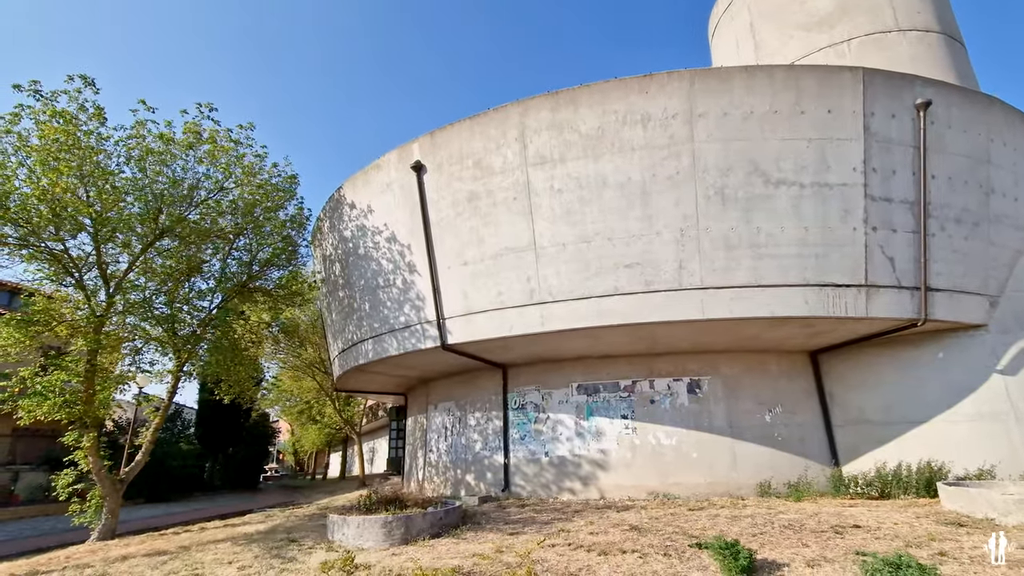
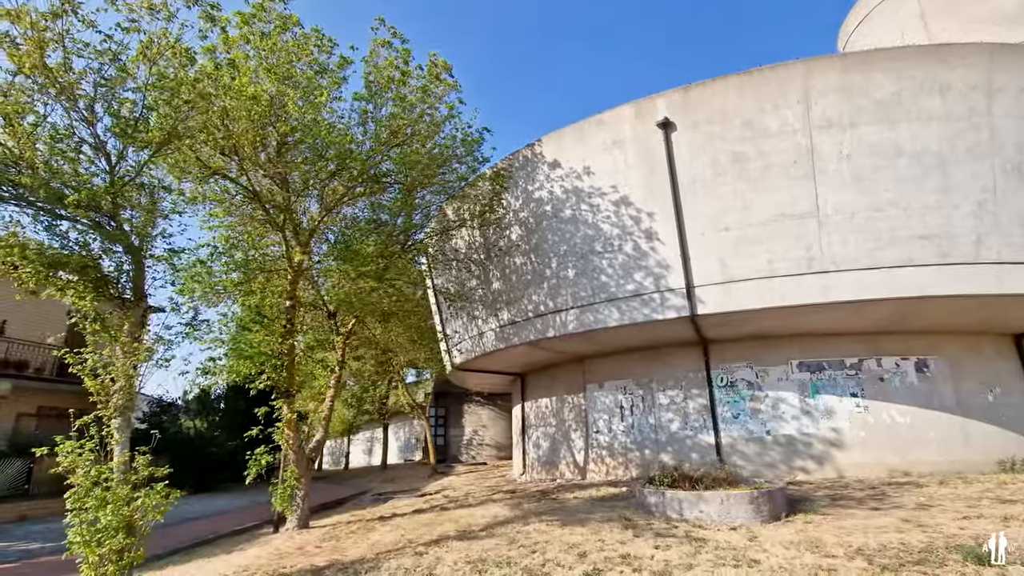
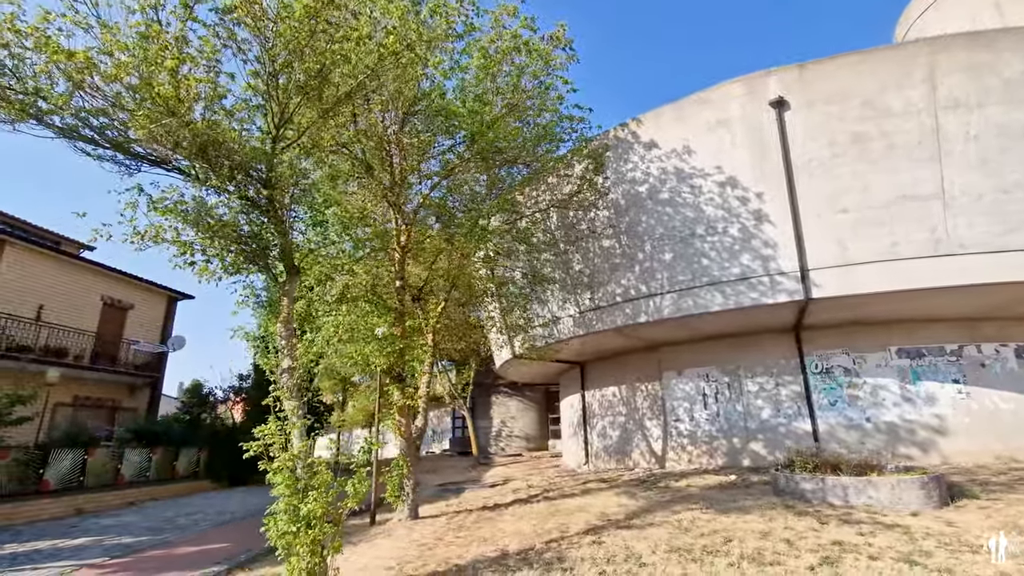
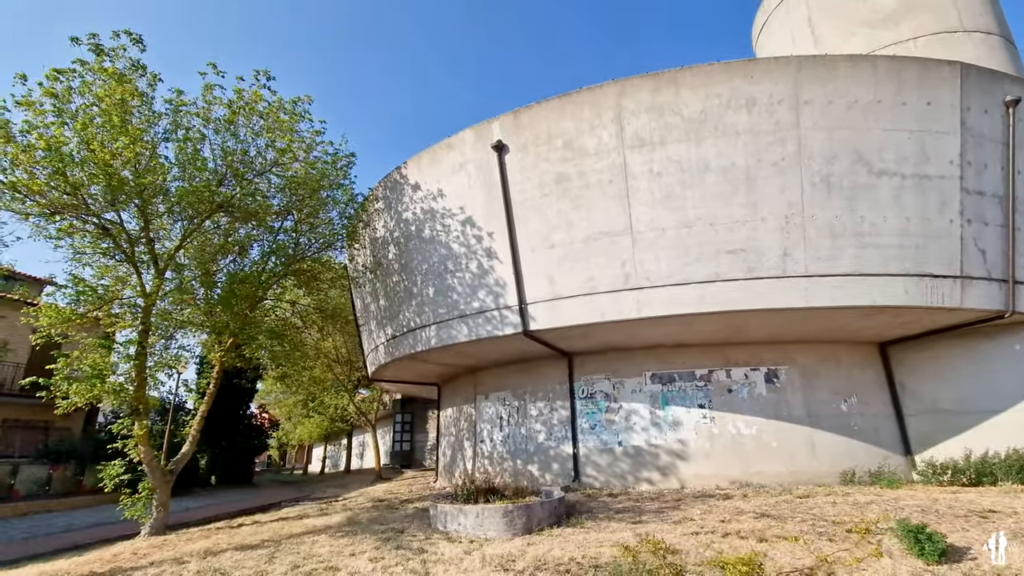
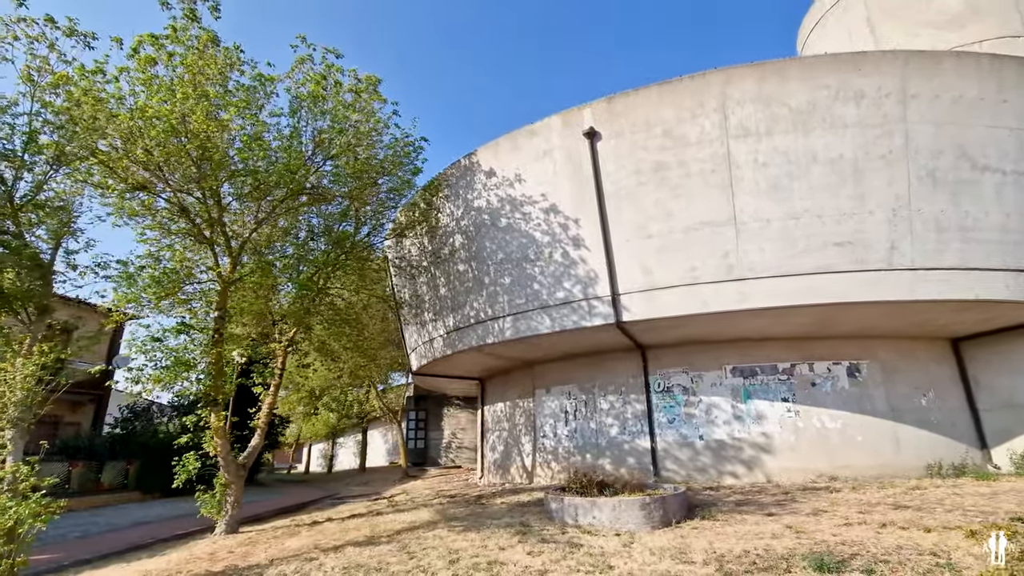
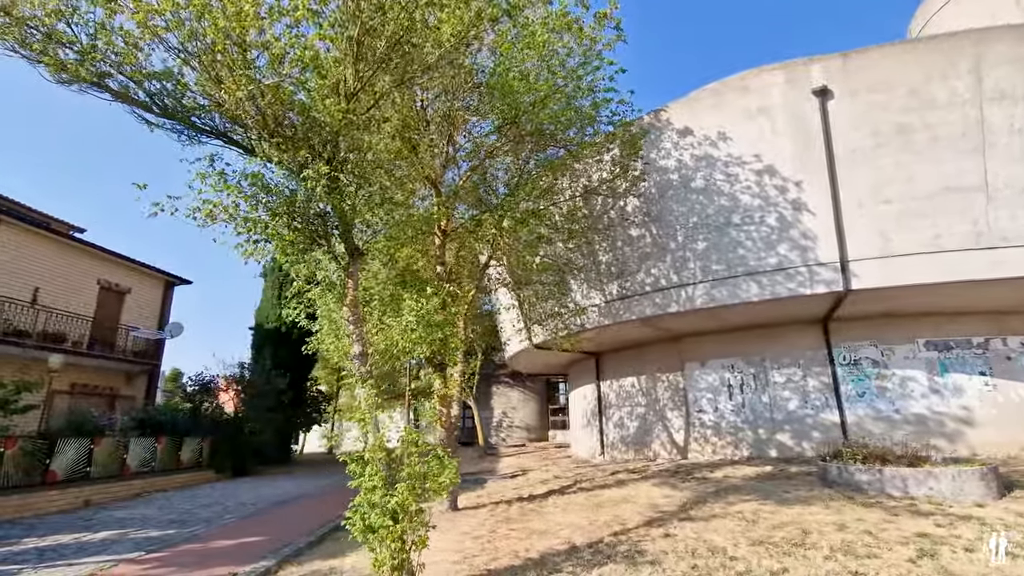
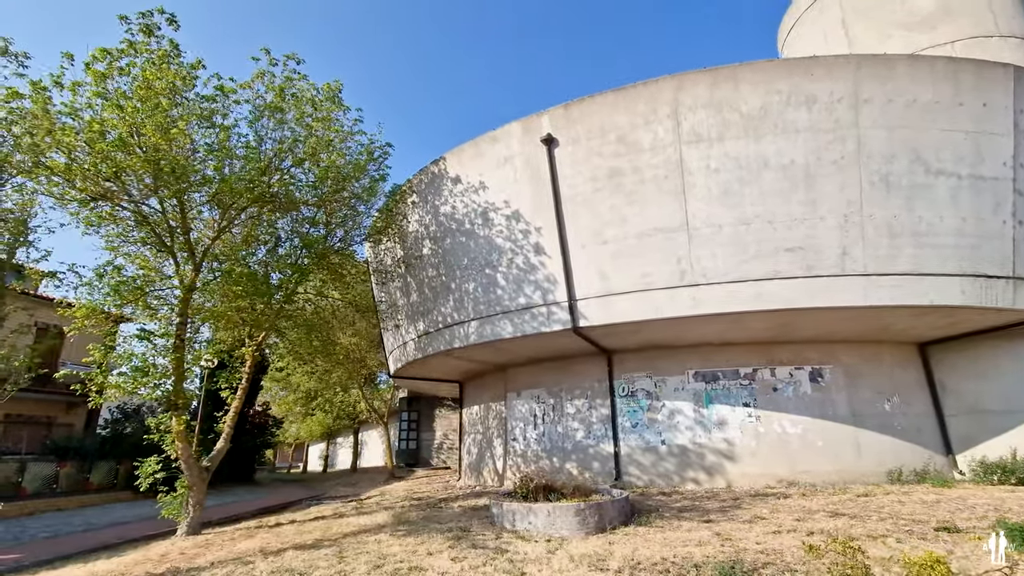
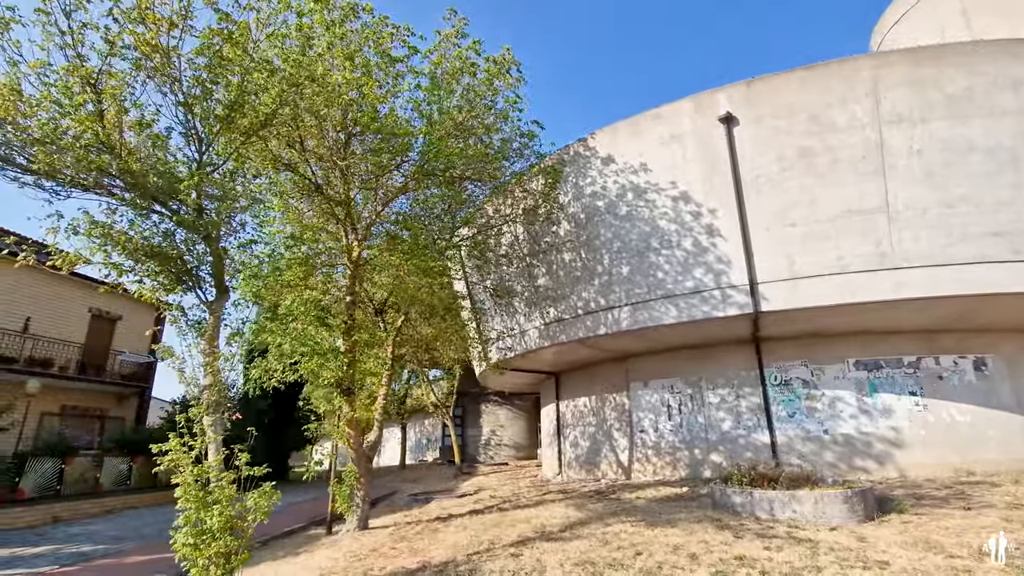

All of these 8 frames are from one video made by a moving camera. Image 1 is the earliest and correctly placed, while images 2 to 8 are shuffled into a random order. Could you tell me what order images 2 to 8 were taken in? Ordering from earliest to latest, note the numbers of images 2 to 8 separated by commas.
4, 7, 5, 2, 8, 3, 6
